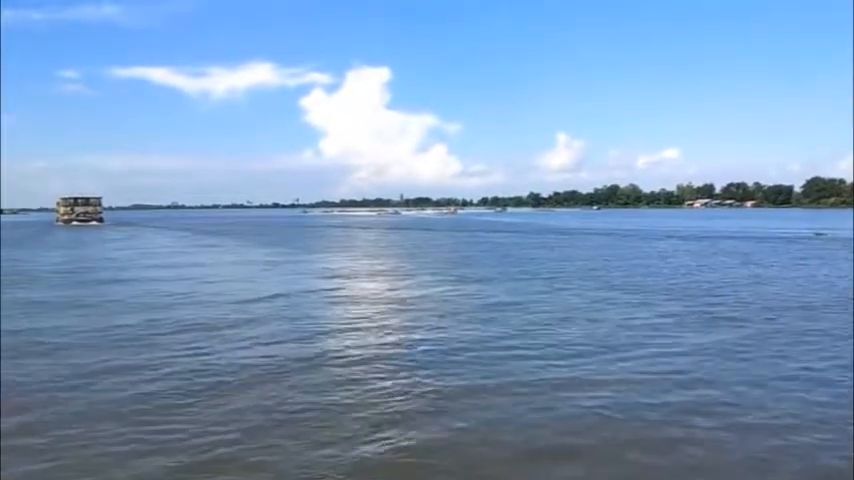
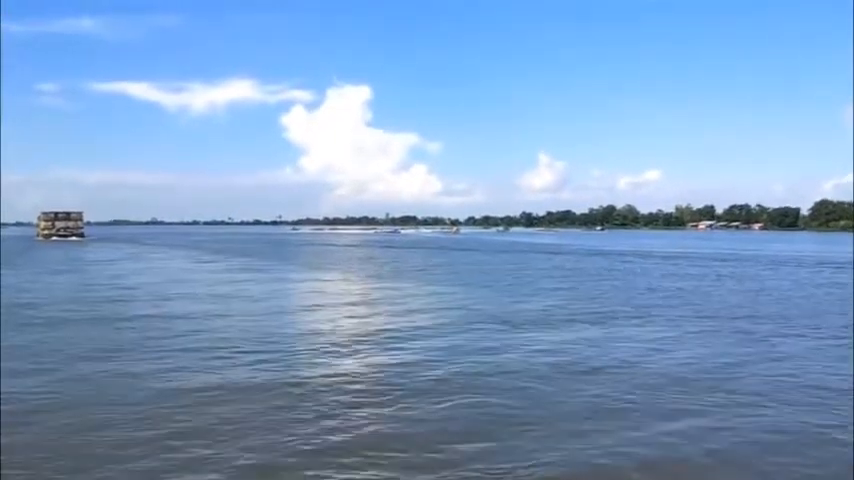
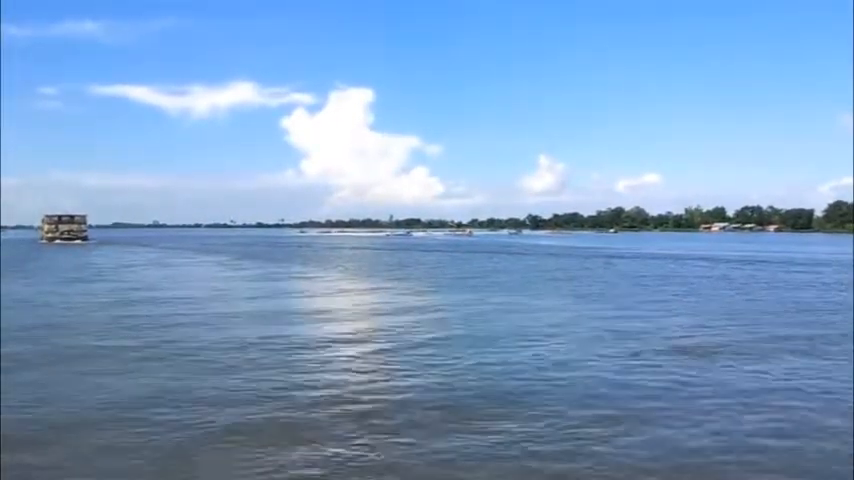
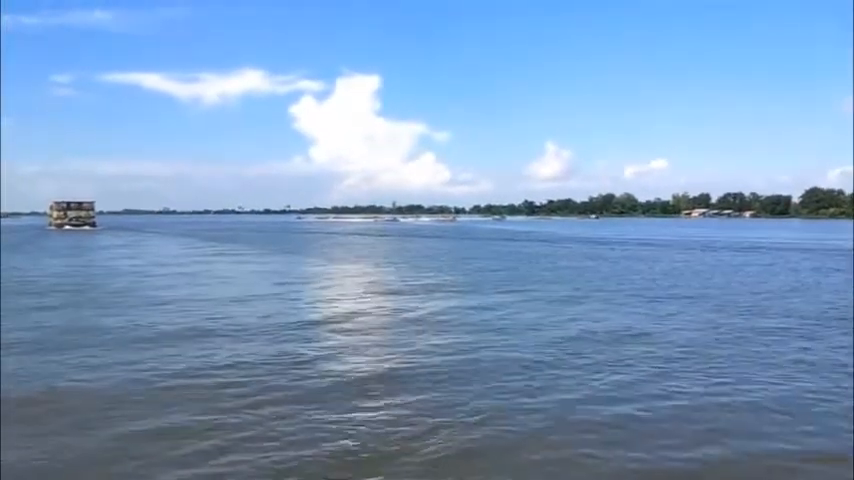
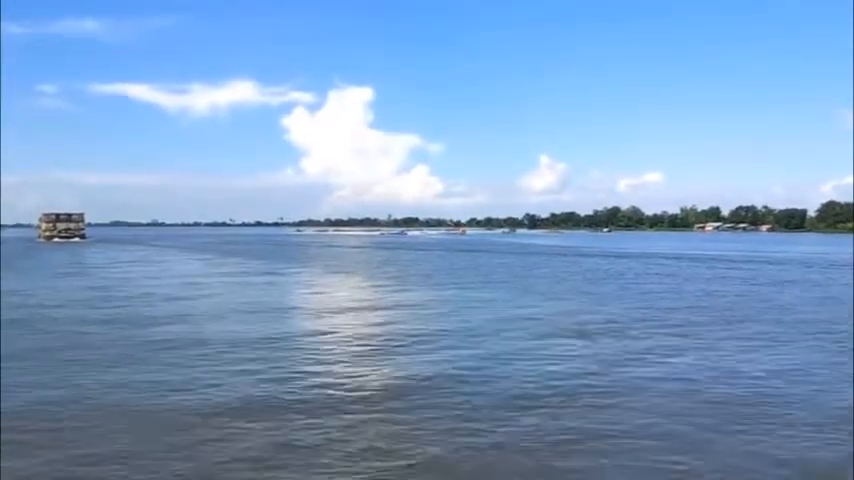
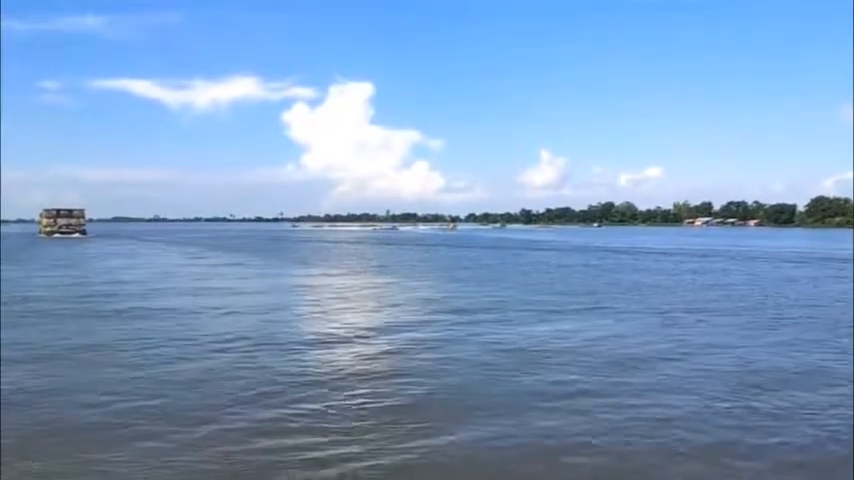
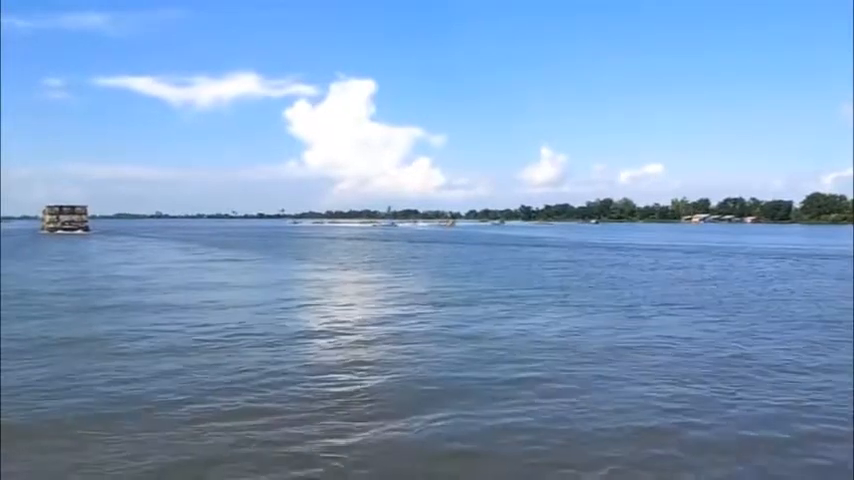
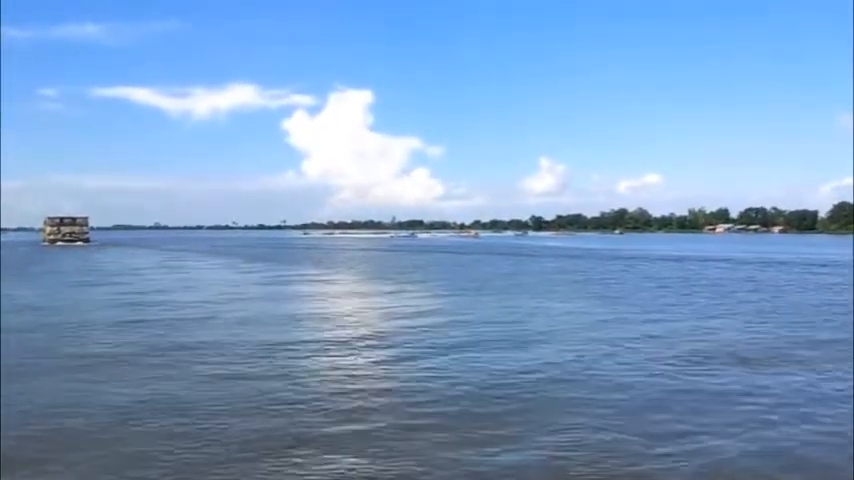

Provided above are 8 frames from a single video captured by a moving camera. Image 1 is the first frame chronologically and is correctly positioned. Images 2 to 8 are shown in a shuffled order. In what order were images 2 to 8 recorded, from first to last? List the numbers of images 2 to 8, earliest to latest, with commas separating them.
4, 7, 6, 2, 5, 3, 8
